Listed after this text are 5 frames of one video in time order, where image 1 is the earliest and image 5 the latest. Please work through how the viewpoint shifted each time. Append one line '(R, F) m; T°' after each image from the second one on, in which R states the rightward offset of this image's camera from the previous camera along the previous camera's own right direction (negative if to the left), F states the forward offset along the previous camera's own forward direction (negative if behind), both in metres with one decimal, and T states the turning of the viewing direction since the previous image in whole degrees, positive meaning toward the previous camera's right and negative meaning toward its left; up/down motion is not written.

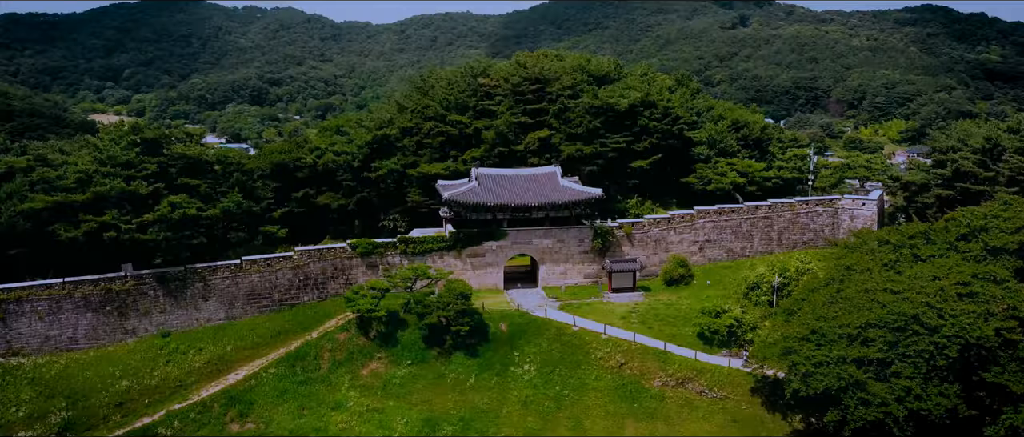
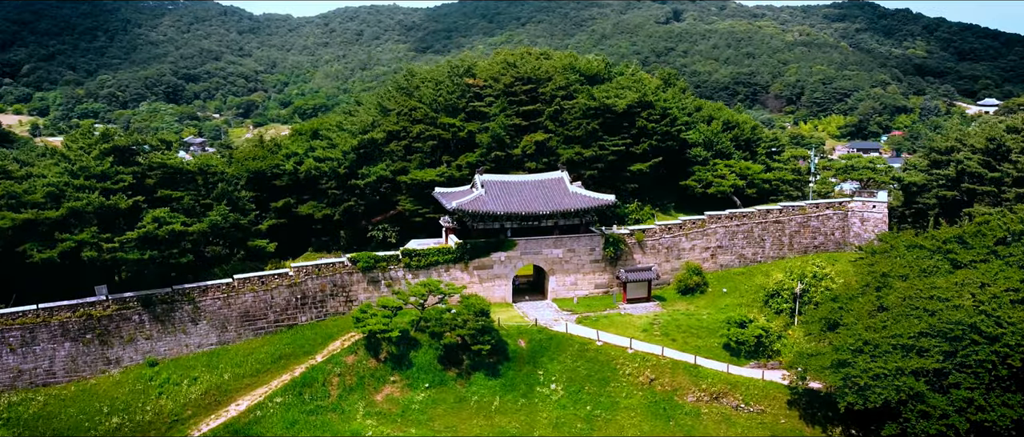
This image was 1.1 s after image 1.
(-3.1, +1.7) m; +6°
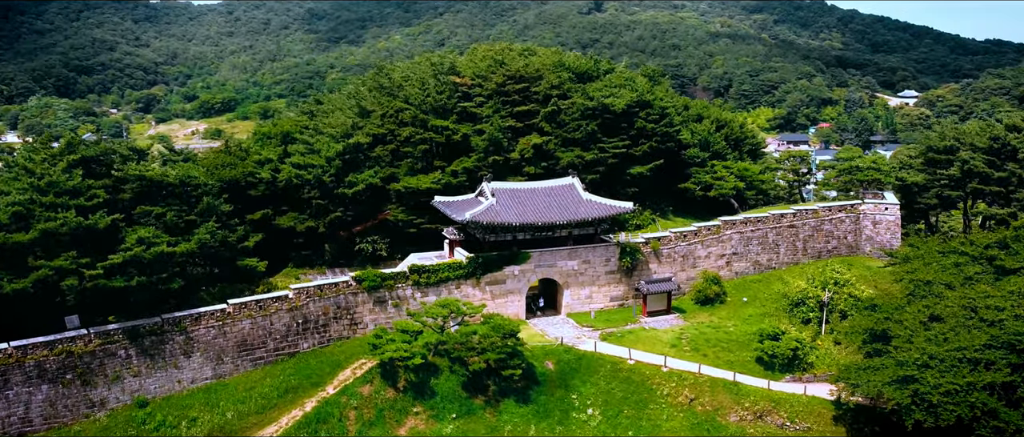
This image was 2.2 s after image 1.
(-3.5, +2.2) m; +7°
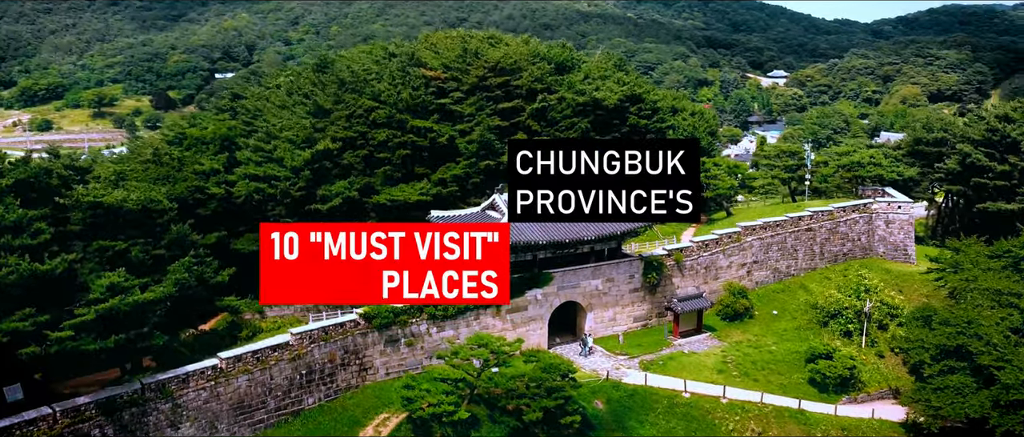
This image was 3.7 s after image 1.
(-4.9, +4.0) m; +11°
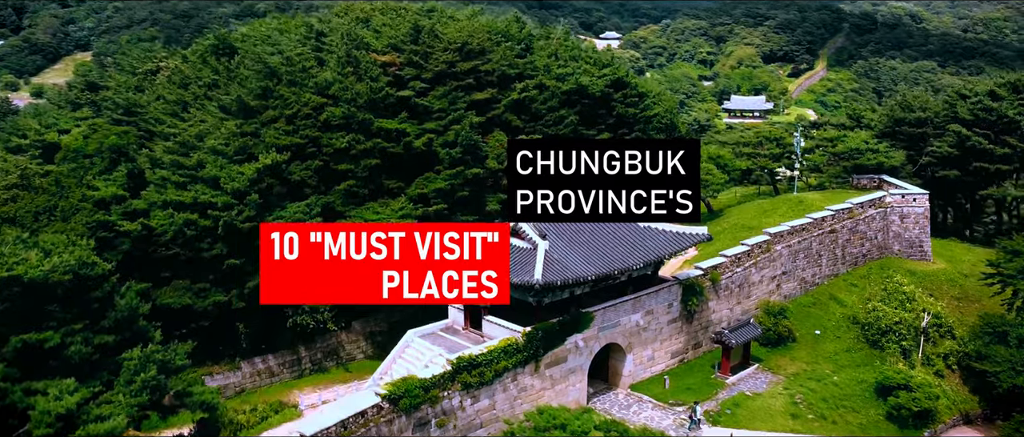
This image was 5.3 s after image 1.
(-4.8, +5.7) m; +13°
